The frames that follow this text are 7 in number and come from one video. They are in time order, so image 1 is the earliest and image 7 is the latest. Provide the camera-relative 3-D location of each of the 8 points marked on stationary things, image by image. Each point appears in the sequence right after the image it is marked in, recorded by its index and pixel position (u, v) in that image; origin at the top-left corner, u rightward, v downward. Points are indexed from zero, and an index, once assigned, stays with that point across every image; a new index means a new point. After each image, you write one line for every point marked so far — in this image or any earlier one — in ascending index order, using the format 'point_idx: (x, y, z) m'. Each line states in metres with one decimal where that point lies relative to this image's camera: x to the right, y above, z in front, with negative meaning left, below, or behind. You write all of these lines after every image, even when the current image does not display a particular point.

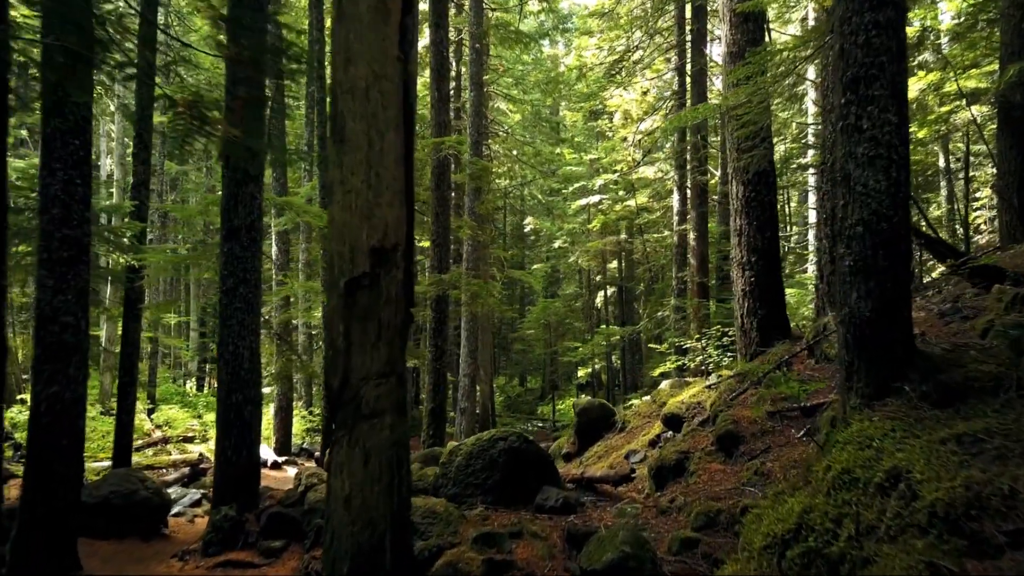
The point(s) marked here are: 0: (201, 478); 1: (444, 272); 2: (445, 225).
0: (-6.5, -4.0, +12.7) m
1: (-1.2, +0.3, +10.6) m
2: (-1.2, +1.2, +10.7) m
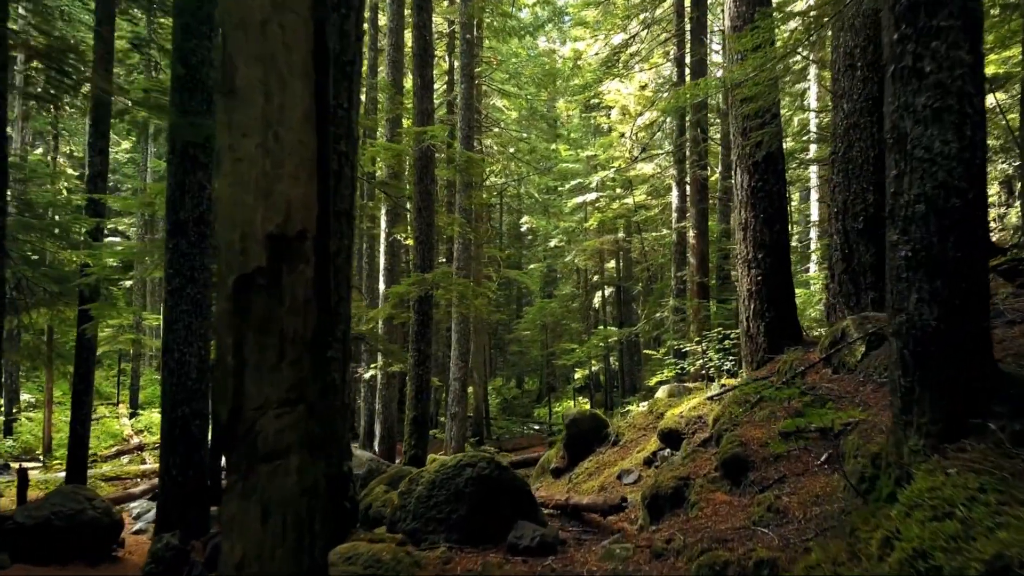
0: (-6.7, -4.0, +12.1) m
1: (-1.5, +0.3, +10.0) m
2: (-1.4, +1.2, +10.0) m
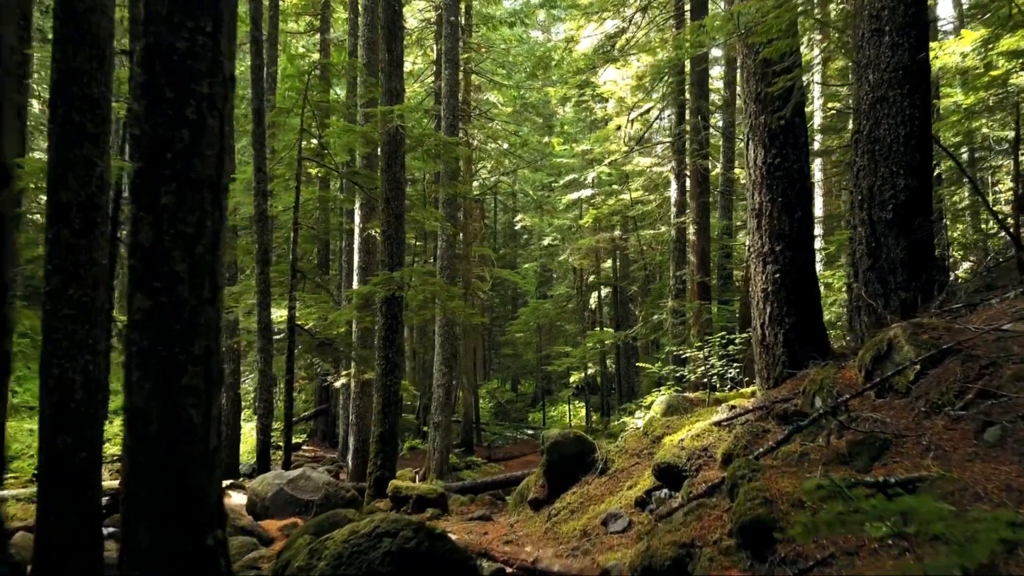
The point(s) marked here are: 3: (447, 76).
0: (-7.0, -4.0, +11.0) m
1: (-1.8, +0.3, +8.9) m
2: (-1.8, +1.2, +9.0) m
3: (-1.8, +5.7, +15.7) m
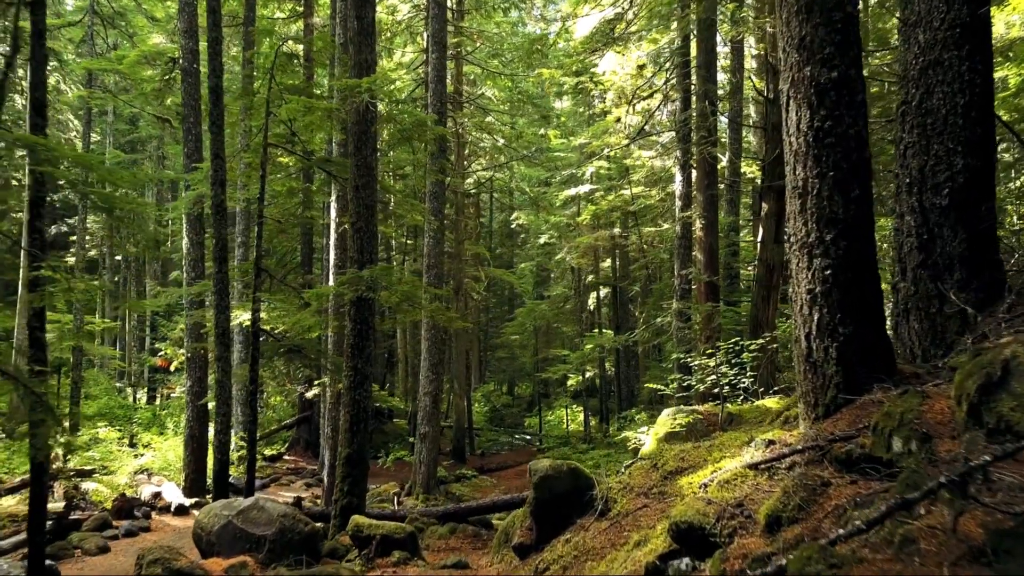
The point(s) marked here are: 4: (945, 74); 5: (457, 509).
0: (-7.2, -4.0, +9.9) m
1: (-1.9, +0.3, +7.8) m
2: (-1.9, +1.2, +7.9) m
3: (-2.0, +5.7, +14.6) m
4: (+4.0, +2.0, +5.5) m
5: (-0.8, -3.2, +8.5) m
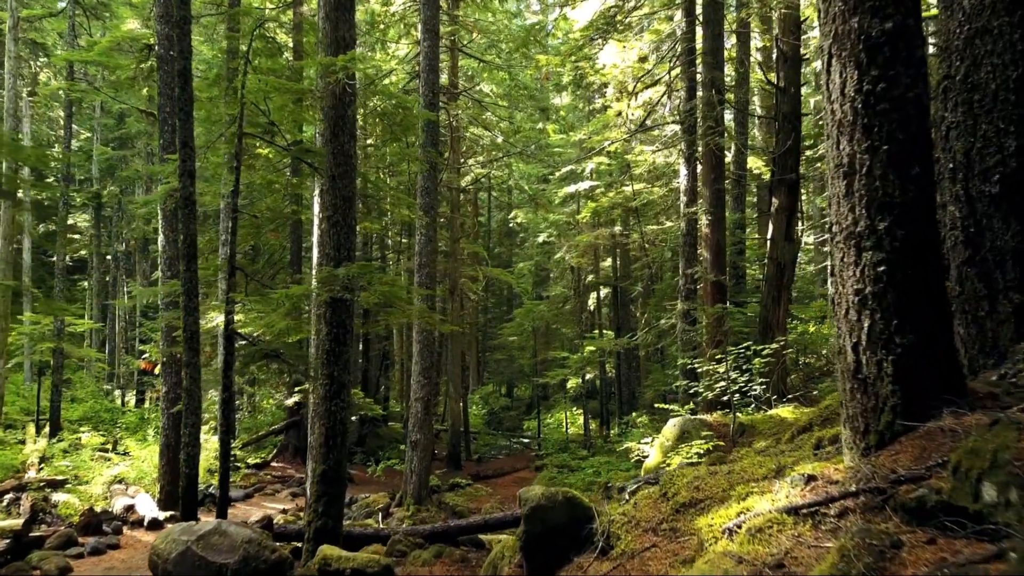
0: (-7.3, -4.0, +9.2) m
1: (-2.0, +0.3, +7.1) m
2: (-2.0, +1.2, +7.2) m
3: (-2.1, +5.7, +13.9) m
4: (+3.9, +2.0, +4.8) m
5: (-0.9, -3.2, +7.8) m
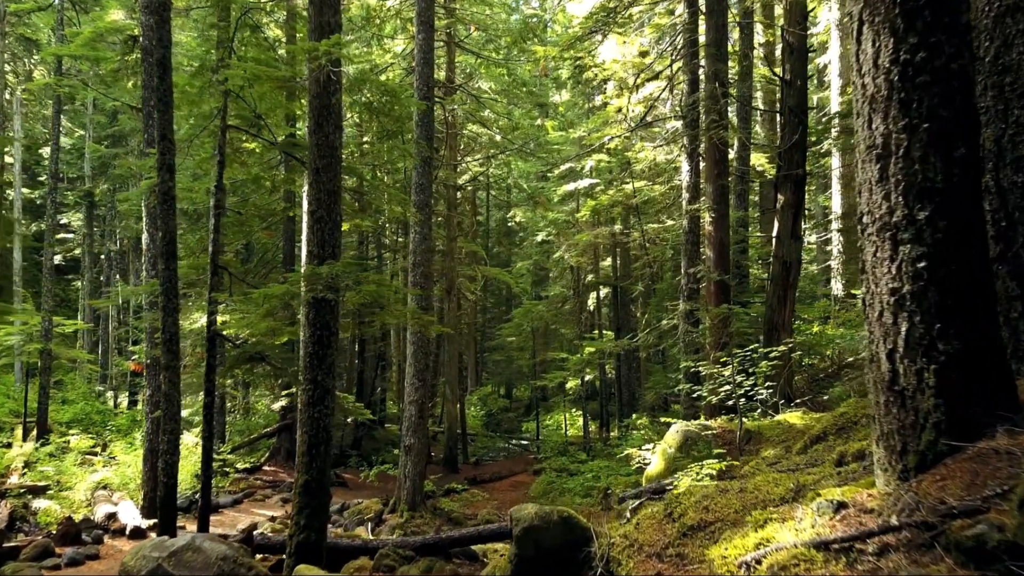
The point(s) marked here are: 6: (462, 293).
0: (-7.3, -4.0, +8.8) m
1: (-2.1, +0.3, +6.7) m
2: (-2.1, +1.2, +6.8) m
3: (-2.1, +5.7, +13.5) m
4: (+3.9, +2.0, +4.4) m
5: (-0.9, -3.2, +7.4) m
6: (-1.6, -0.2, +19.0) m
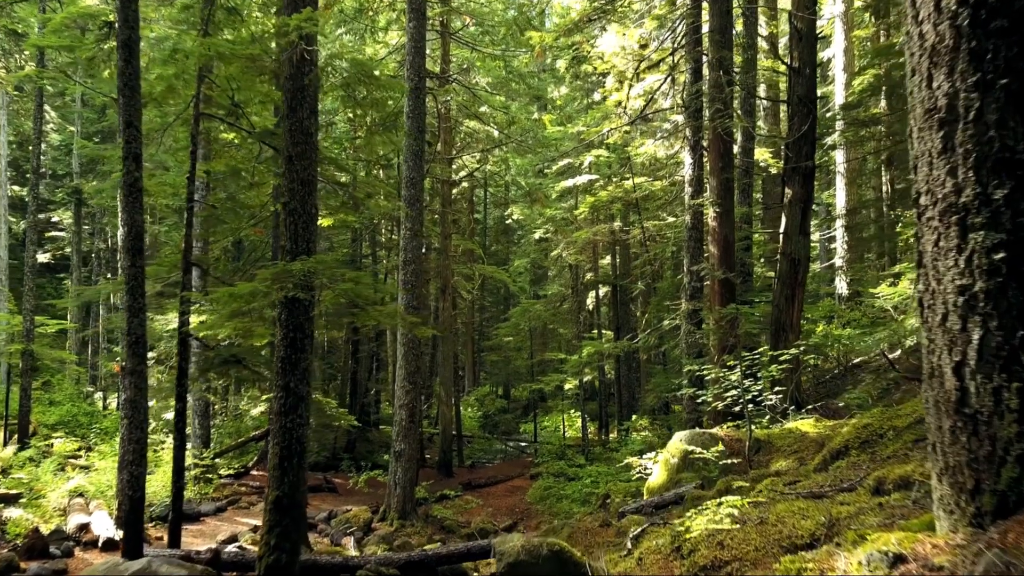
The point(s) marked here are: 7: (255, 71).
0: (-7.5, -4.0, +8.3) m
1: (-2.2, +0.3, +6.2) m
2: (-2.2, +1.2, +6.3) m
3: (-2.2, +5.7, +13.0) m
4: (+3.8, +2.0, +3.9) m
5: (-1.0, -3.2, +6.9) m
6: (-1.7, -0.1, +18.5) m
7: (-3.6, +3.0, +8.1) m
